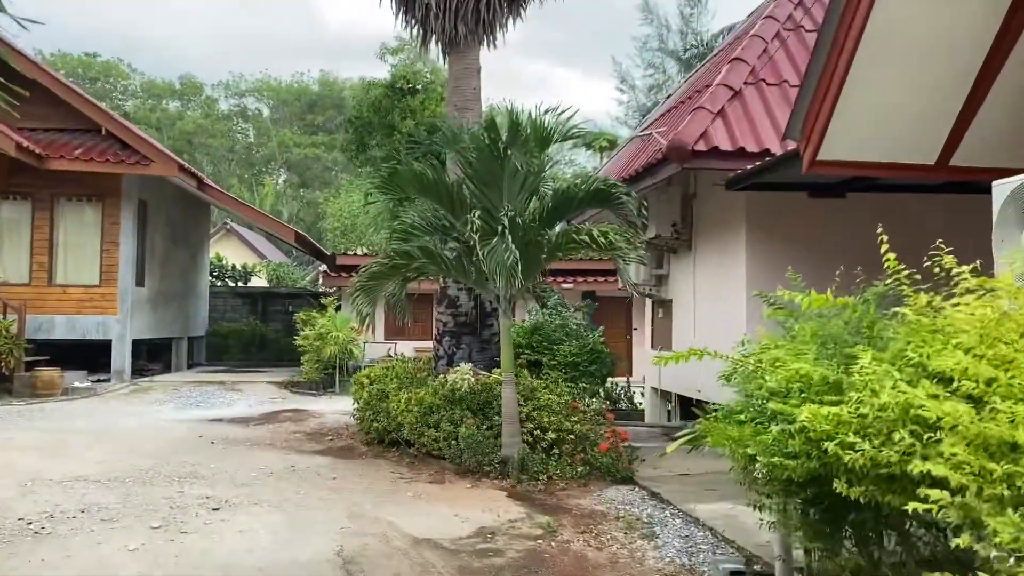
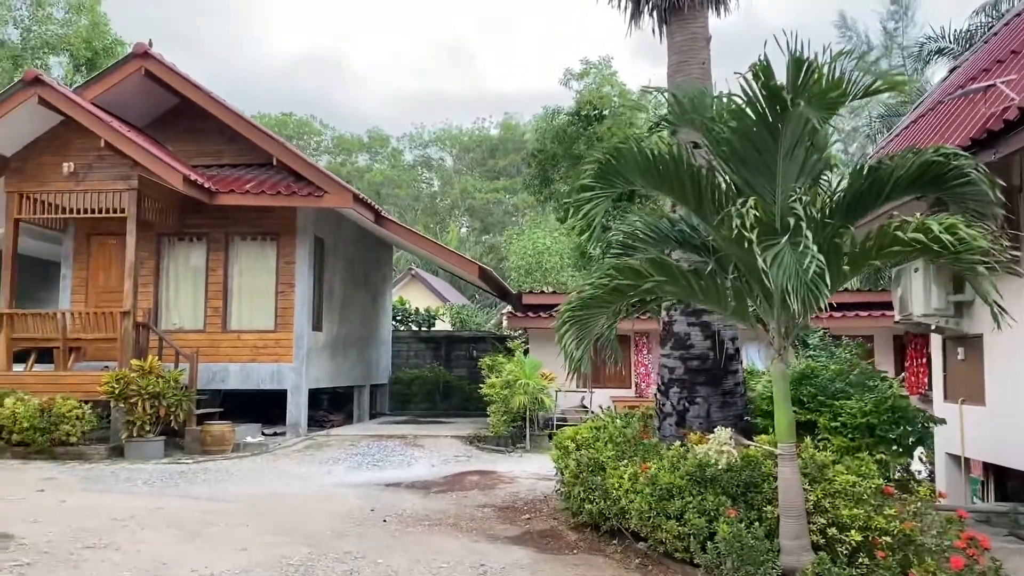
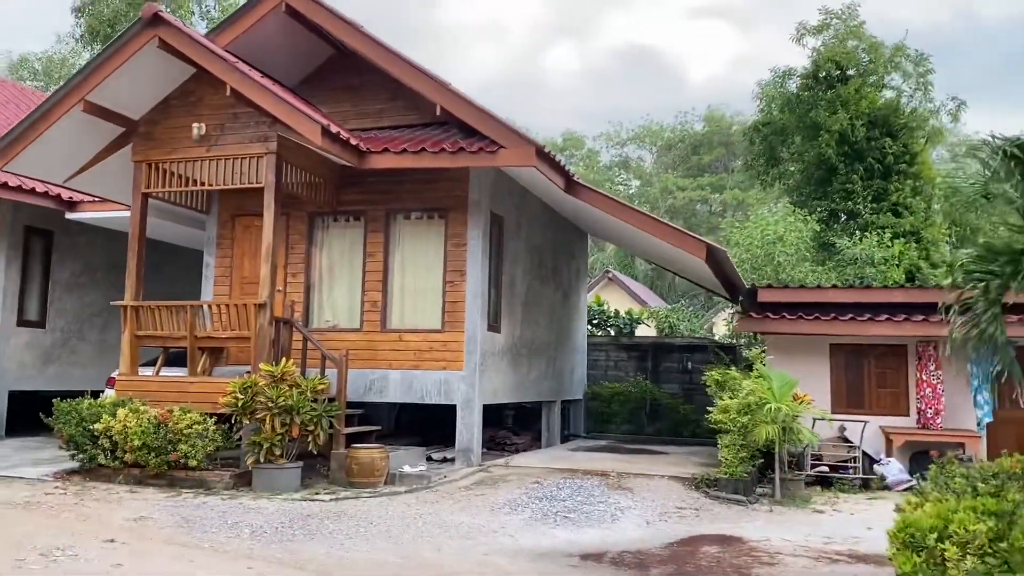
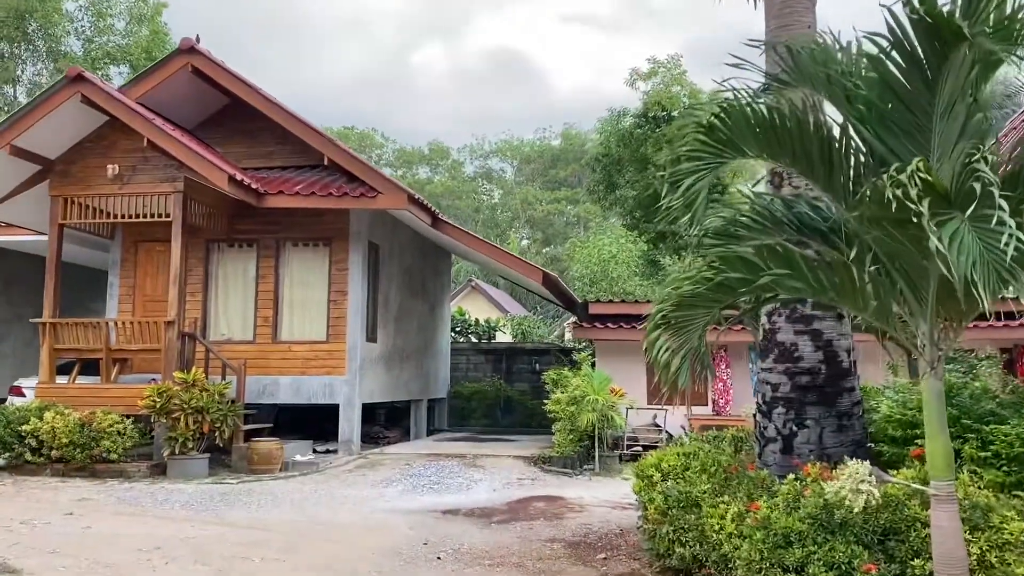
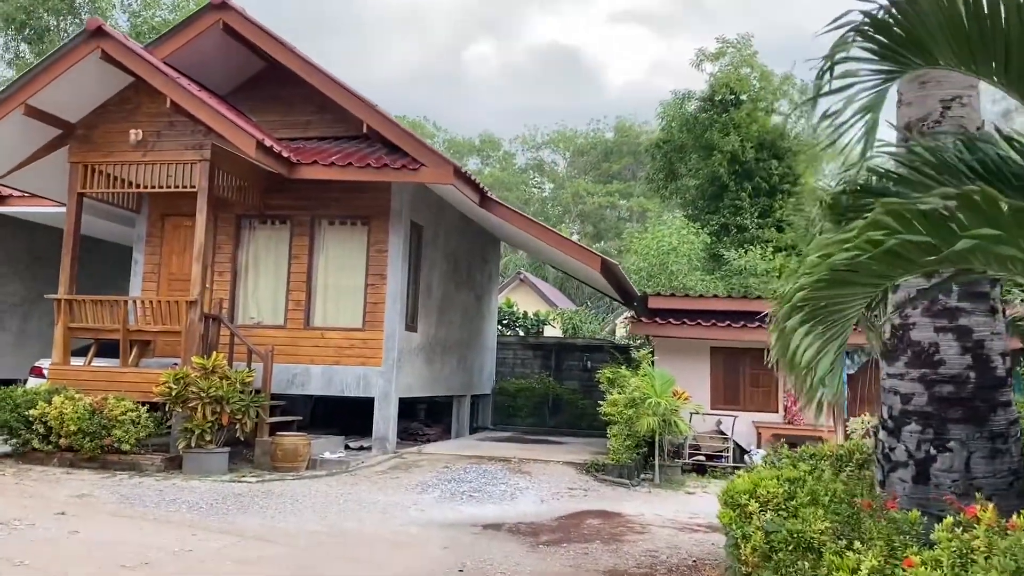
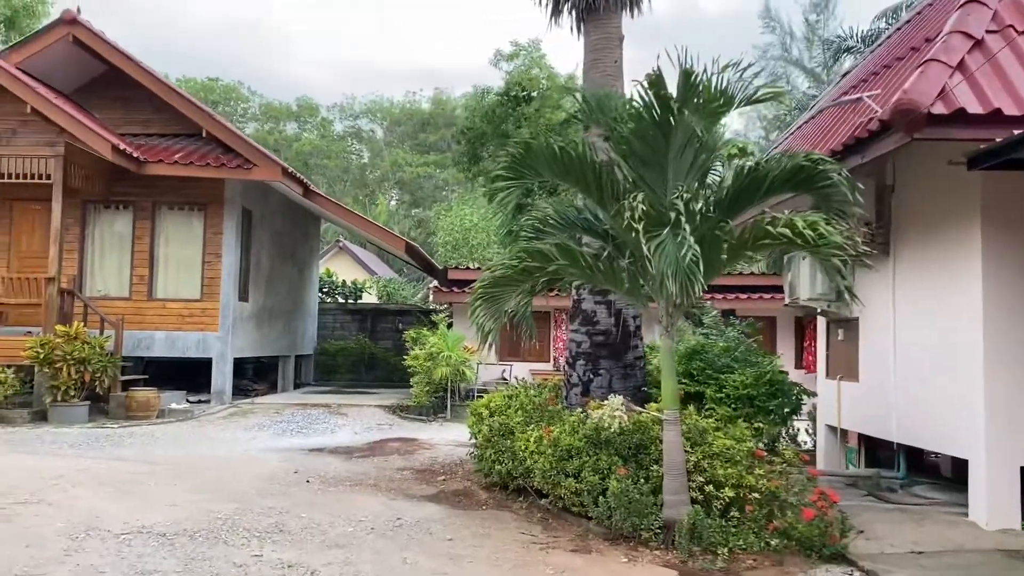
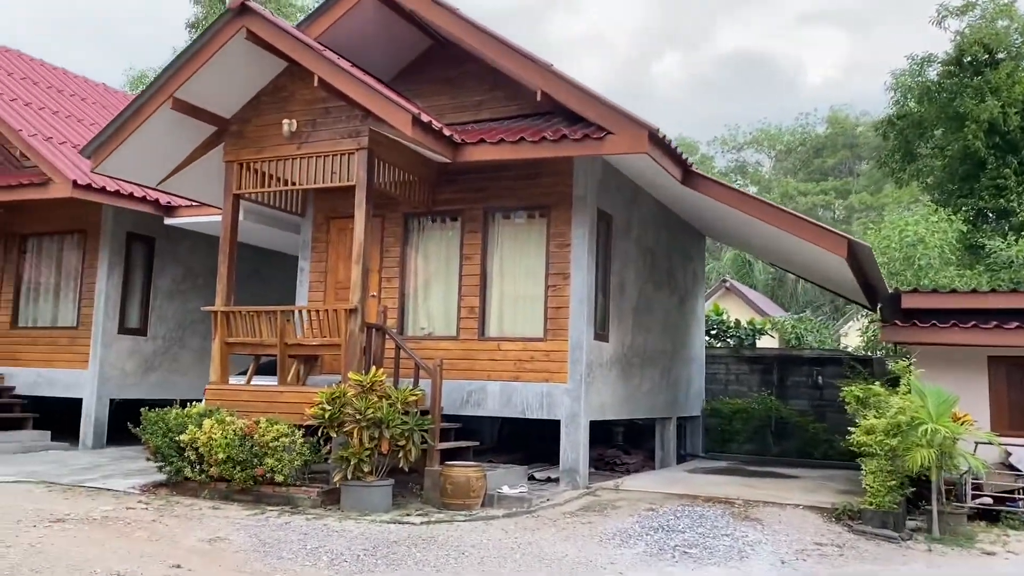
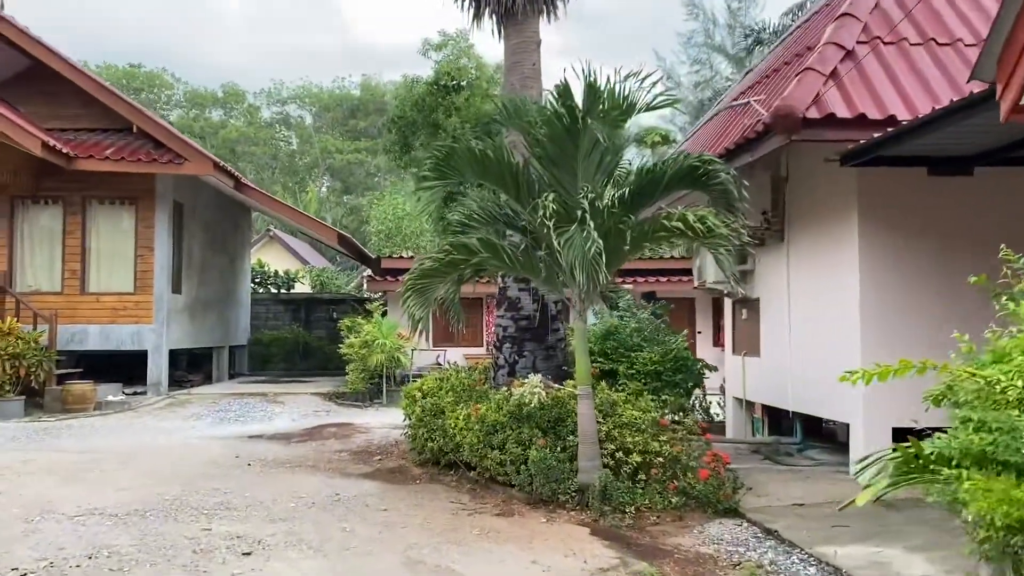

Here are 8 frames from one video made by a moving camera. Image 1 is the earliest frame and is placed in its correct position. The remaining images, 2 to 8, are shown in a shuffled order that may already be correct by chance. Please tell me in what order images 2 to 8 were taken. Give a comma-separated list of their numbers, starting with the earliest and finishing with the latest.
8, 6, 2, 4, 5, 3, 7
